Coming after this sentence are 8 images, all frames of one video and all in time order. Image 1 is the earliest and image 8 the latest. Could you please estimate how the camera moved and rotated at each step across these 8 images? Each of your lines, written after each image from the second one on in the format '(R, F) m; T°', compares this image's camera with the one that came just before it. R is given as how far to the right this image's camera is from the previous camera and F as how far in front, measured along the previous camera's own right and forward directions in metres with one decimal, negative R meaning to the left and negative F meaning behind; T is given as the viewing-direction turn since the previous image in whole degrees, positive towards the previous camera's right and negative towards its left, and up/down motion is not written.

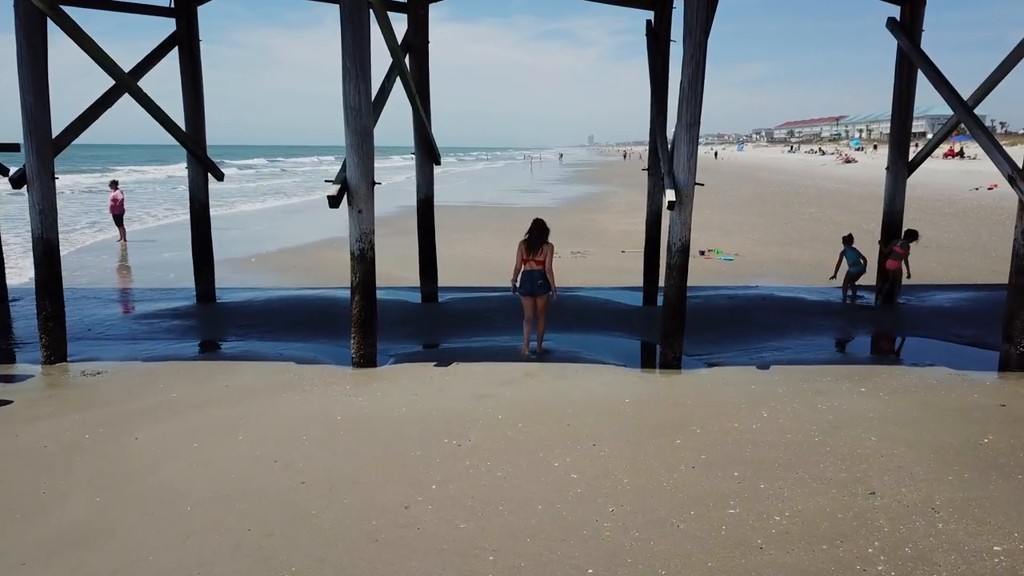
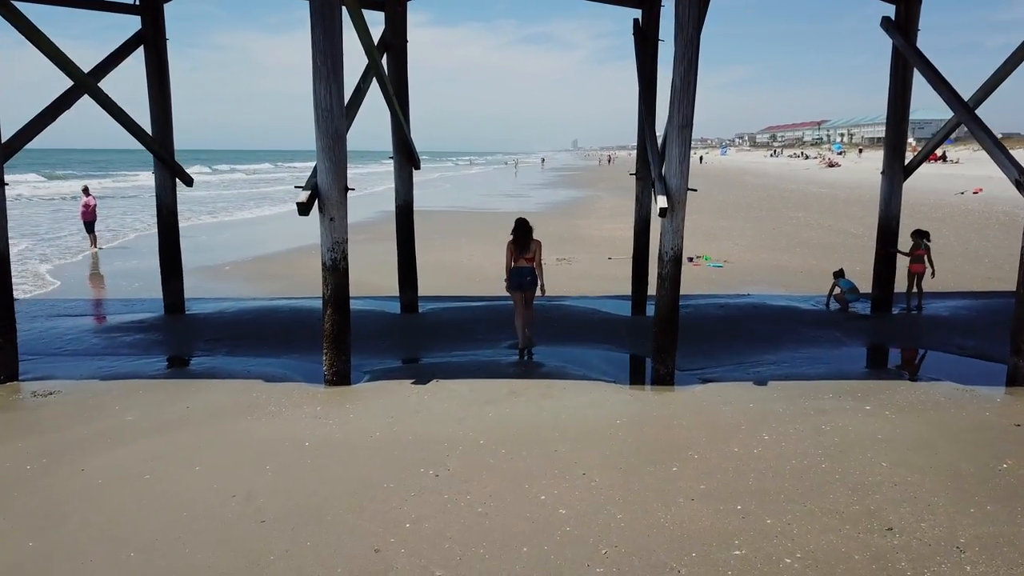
(0.0, +0.3) m; +1°
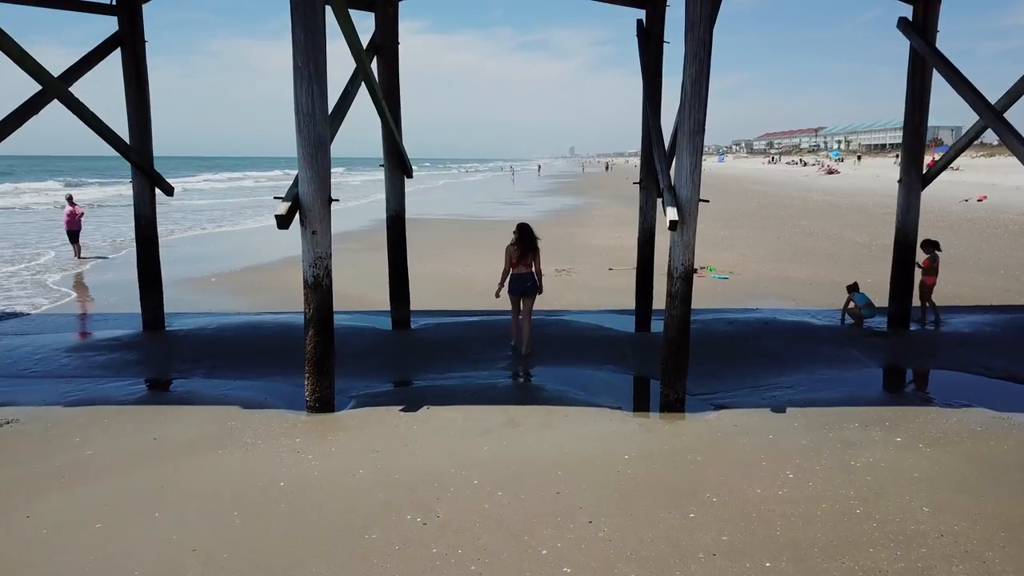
(0.0, +0.4) m; 0°
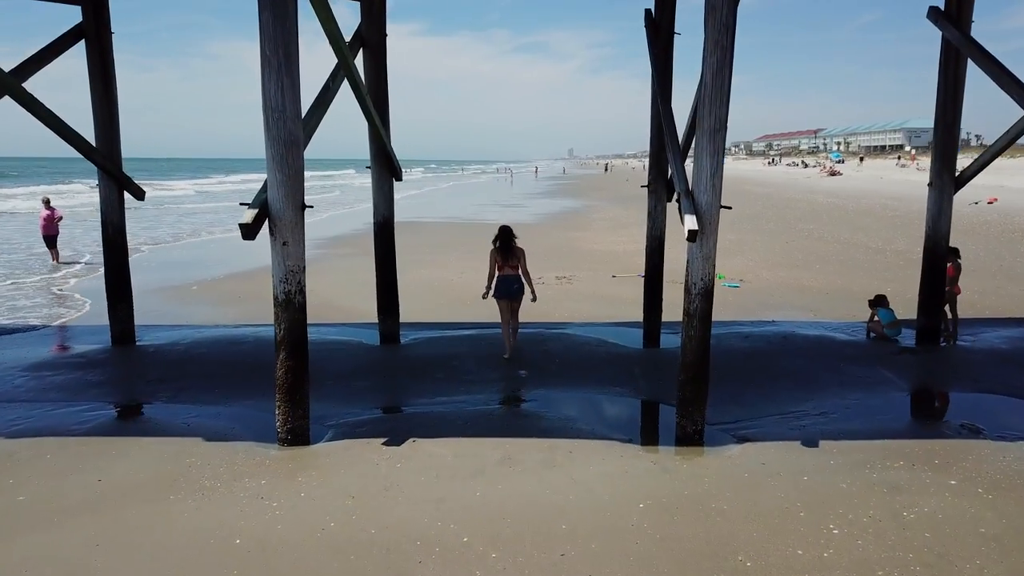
(0.0, +0.5) m; 0°
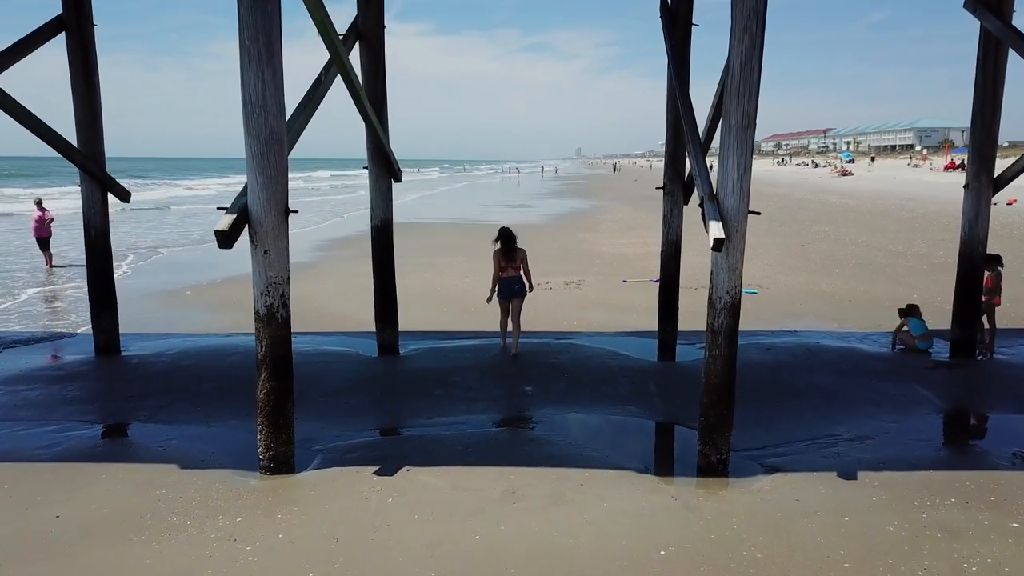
(0.0, +0.4) m; -1°
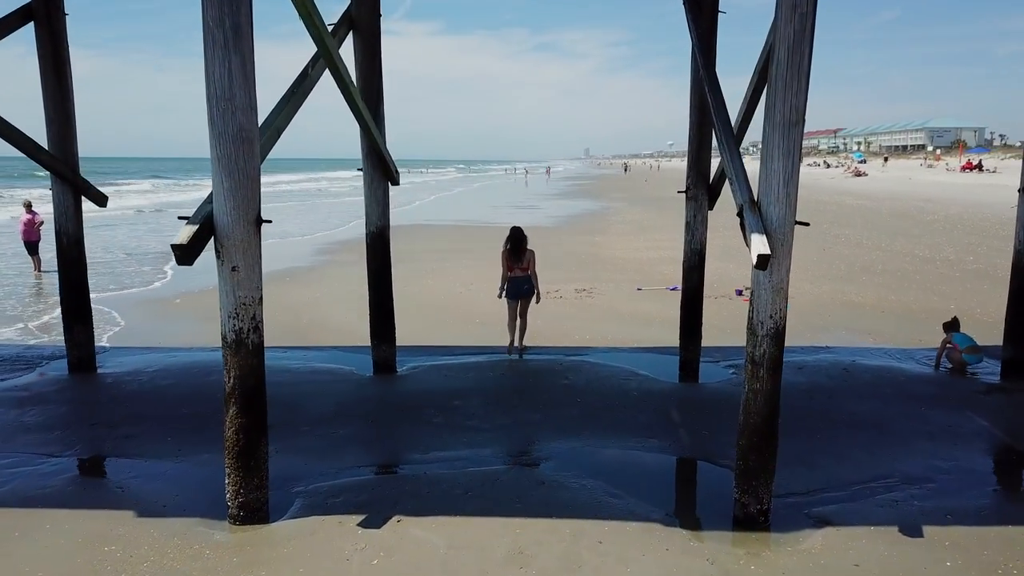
(0.0, +0.5) m; -1°
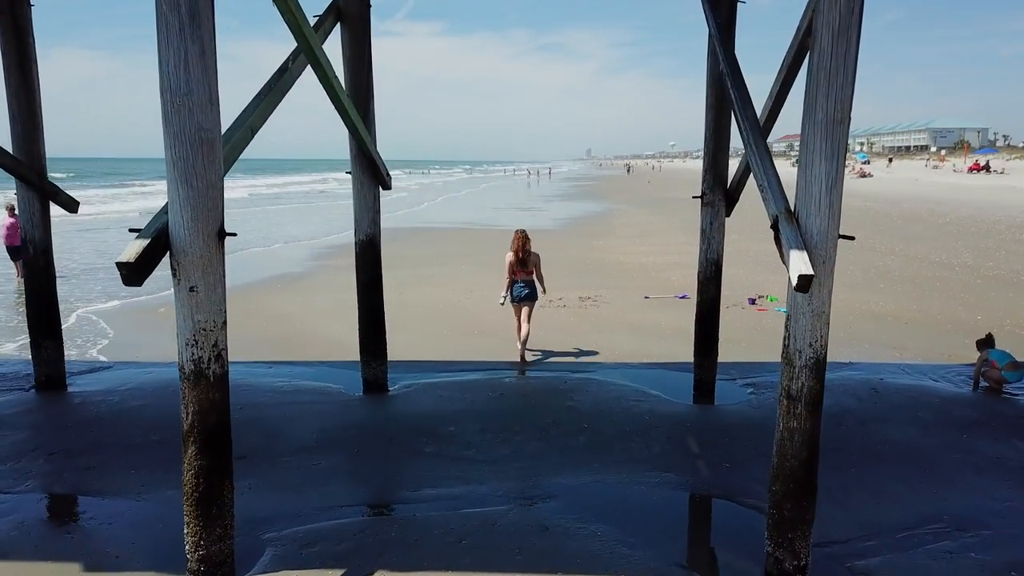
(0.0, +0.4) m; 0°
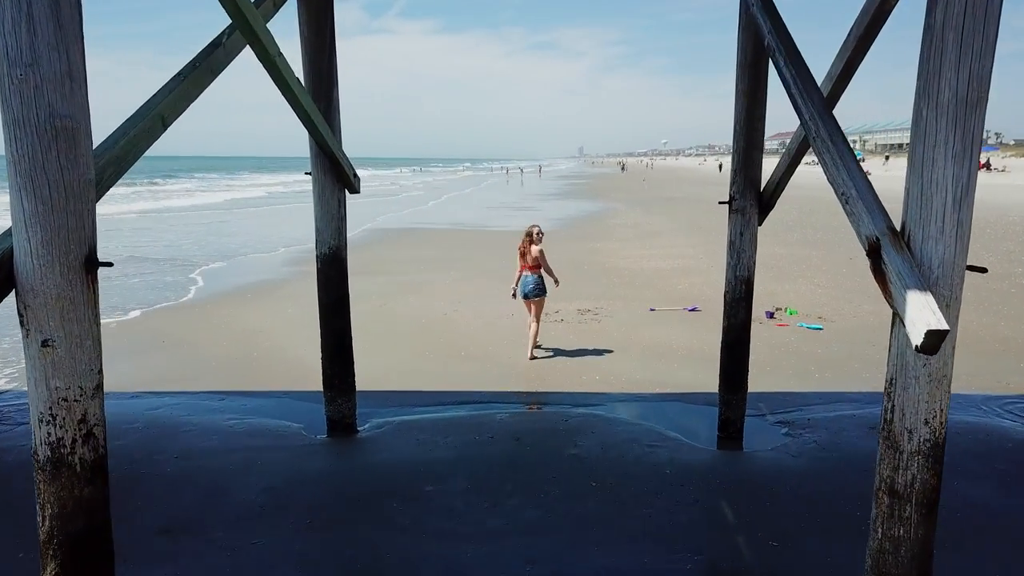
(0.0, +0.8) m; +1°
